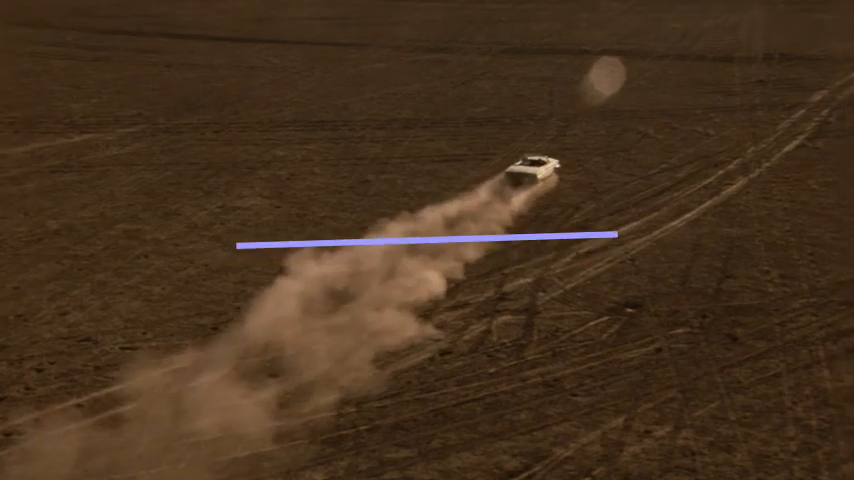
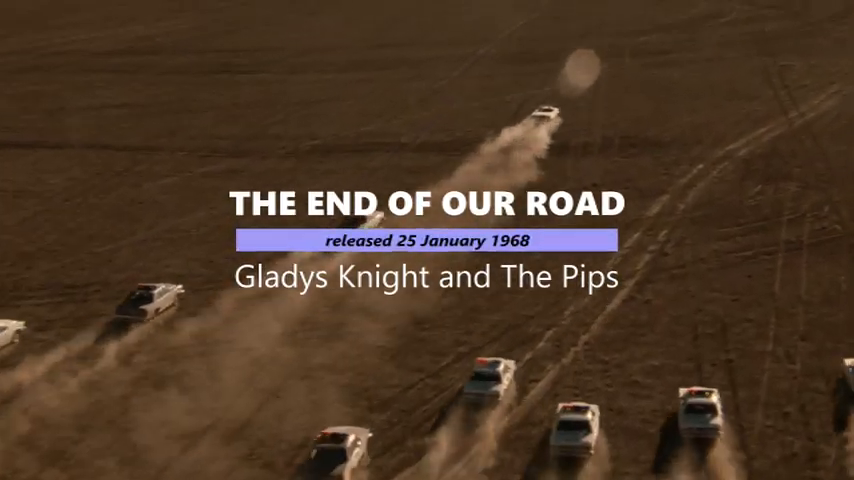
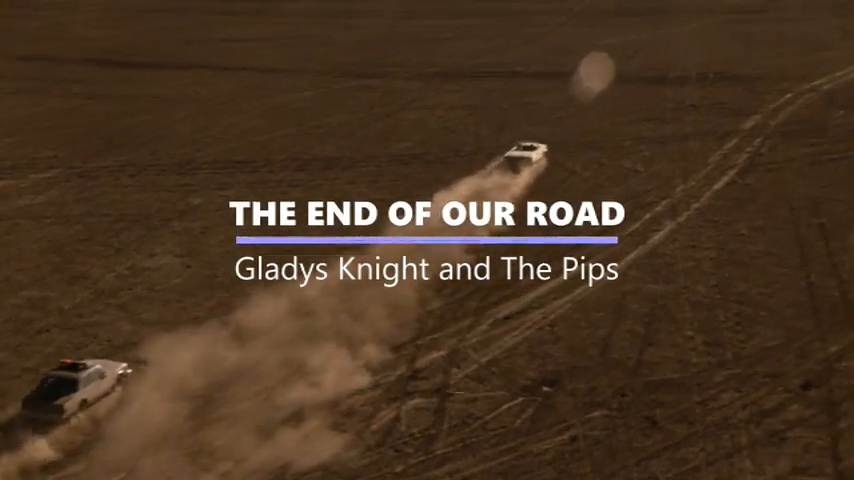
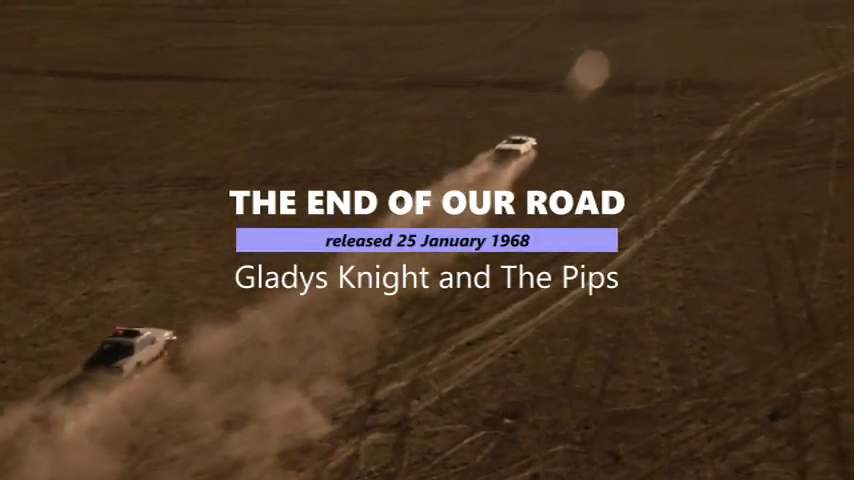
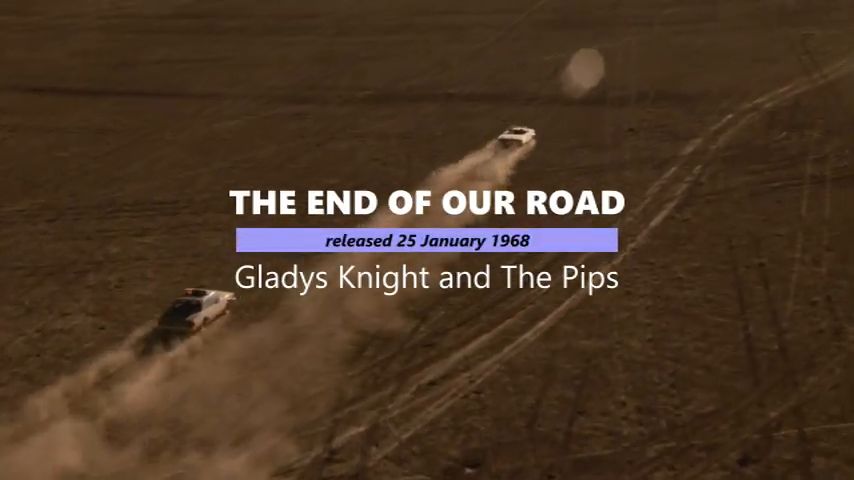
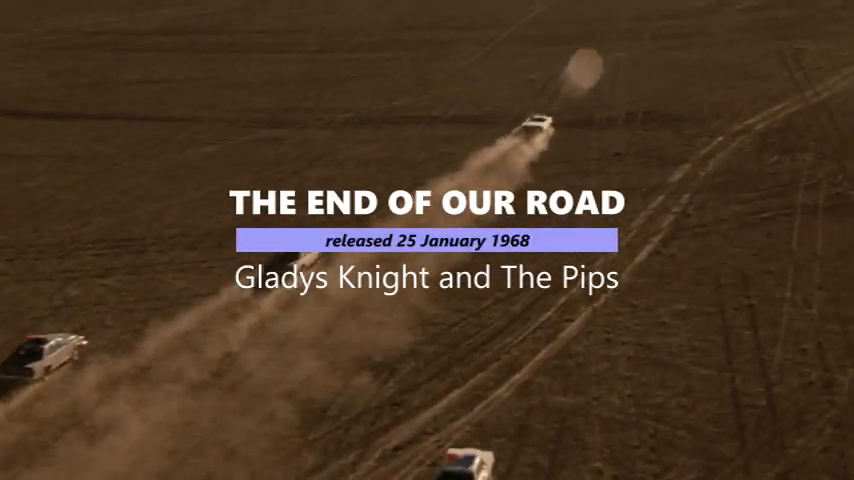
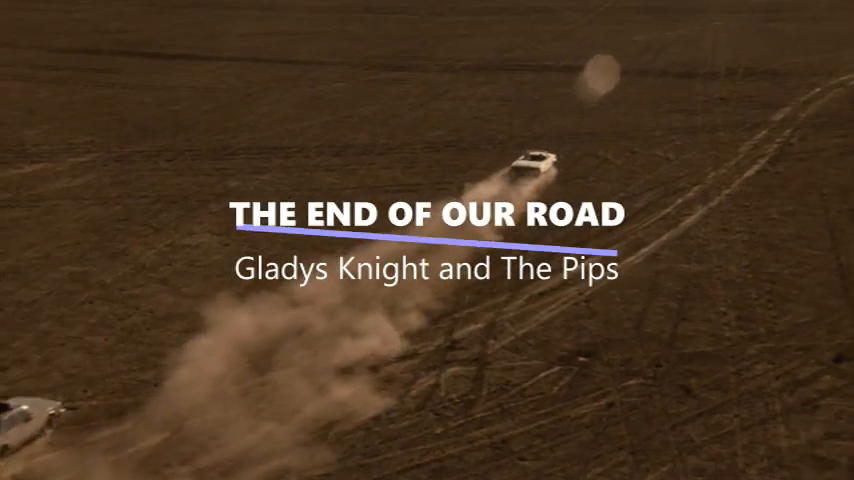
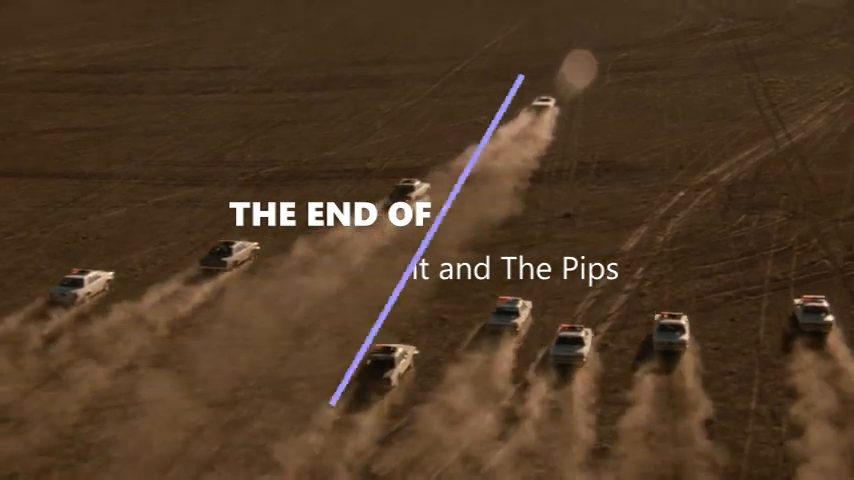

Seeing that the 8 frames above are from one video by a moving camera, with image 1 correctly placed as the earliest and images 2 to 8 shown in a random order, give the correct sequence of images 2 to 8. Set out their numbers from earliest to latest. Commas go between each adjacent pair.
7, 3, 4, 5, 6, 2, 8
